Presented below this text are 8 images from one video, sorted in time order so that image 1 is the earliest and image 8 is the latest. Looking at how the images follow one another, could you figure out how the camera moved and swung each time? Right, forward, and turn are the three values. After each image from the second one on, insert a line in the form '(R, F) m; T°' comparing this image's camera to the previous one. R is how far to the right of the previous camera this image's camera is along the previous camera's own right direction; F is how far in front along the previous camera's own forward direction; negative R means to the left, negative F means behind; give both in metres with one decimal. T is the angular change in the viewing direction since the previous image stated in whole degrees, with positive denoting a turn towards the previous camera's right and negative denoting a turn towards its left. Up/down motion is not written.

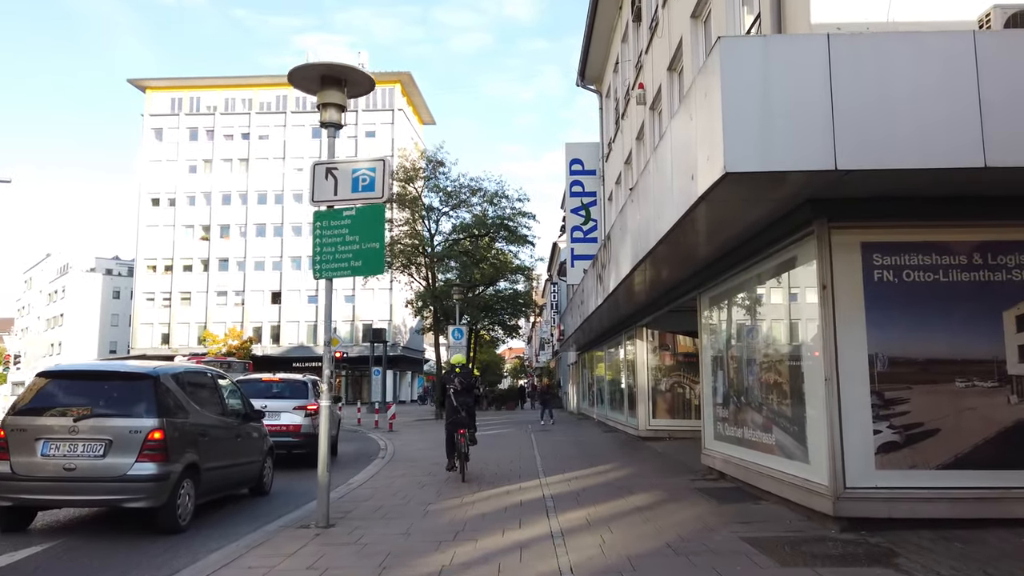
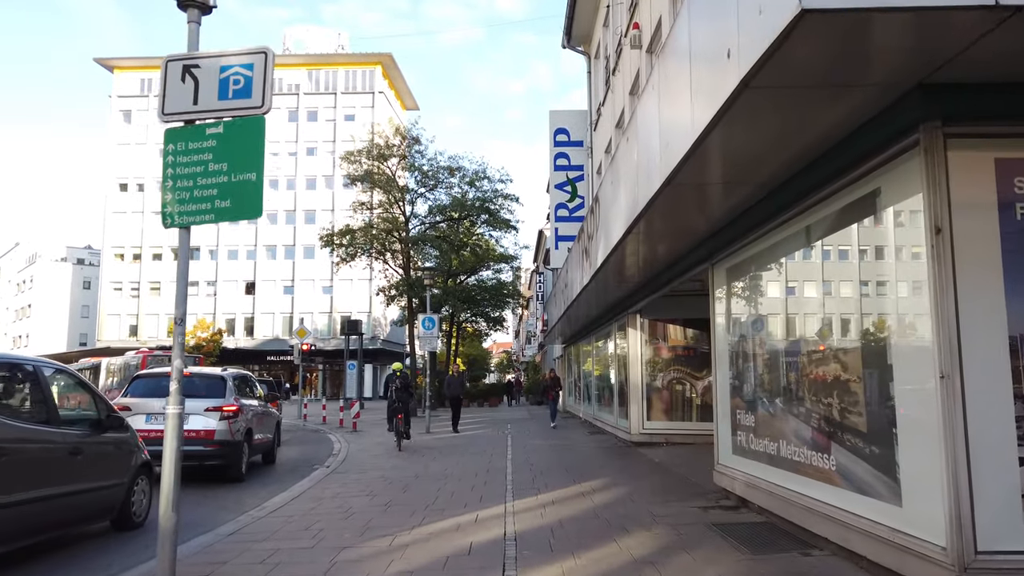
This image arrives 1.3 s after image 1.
(+0.3, +2.5) m; +1°
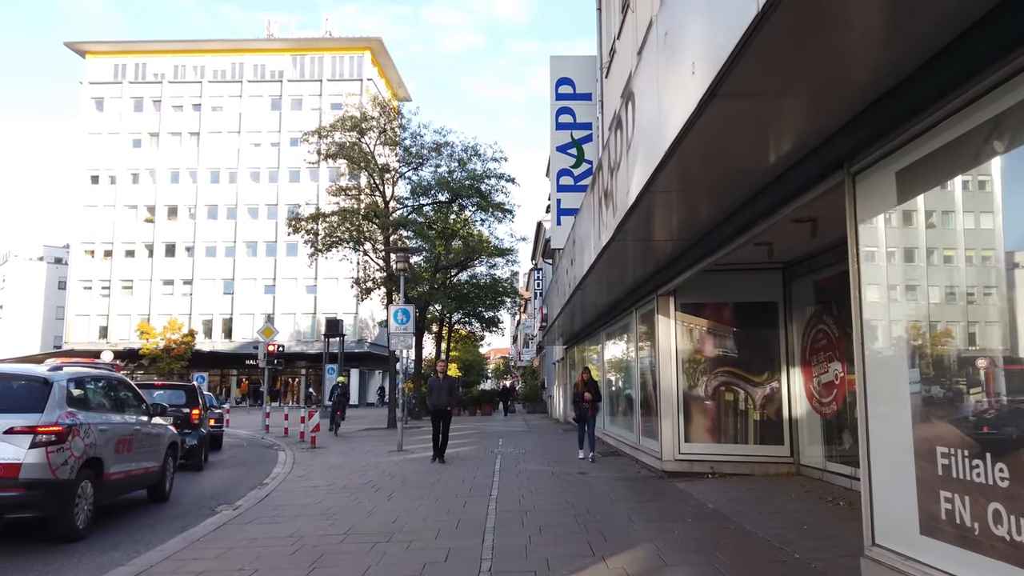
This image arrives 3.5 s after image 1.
(+0.2, +3.9) m; 0°
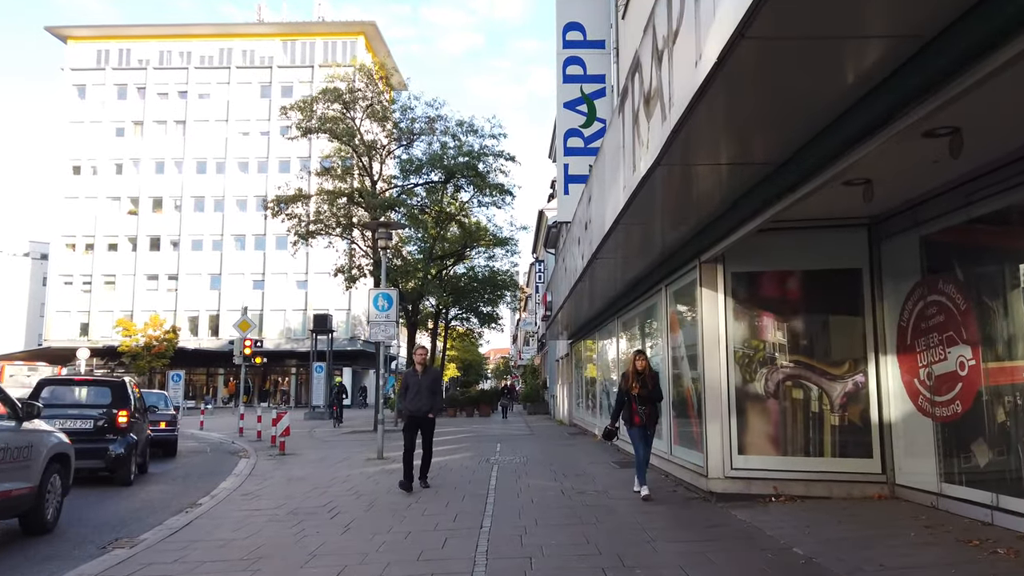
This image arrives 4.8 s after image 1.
(0.0, +2.5) m; 0°
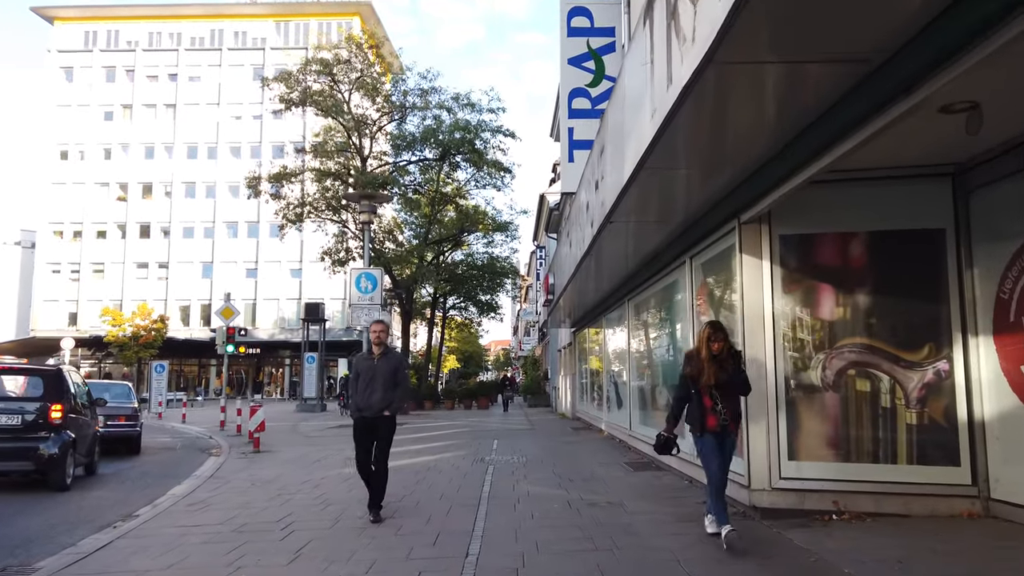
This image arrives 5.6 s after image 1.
(0.0, +1.6) m; 0°
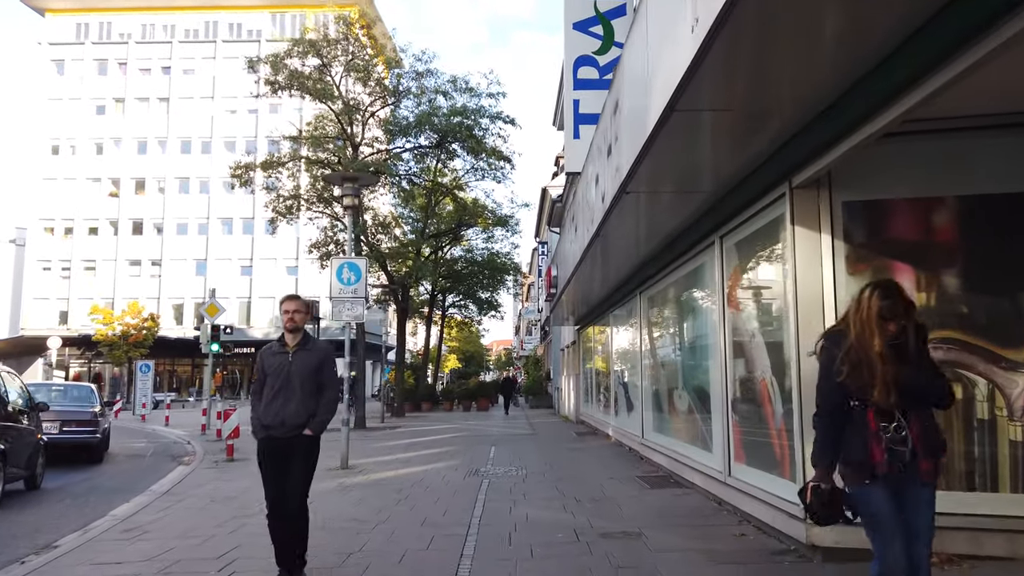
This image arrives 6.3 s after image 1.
(+0.1, +1.3) m; 0°
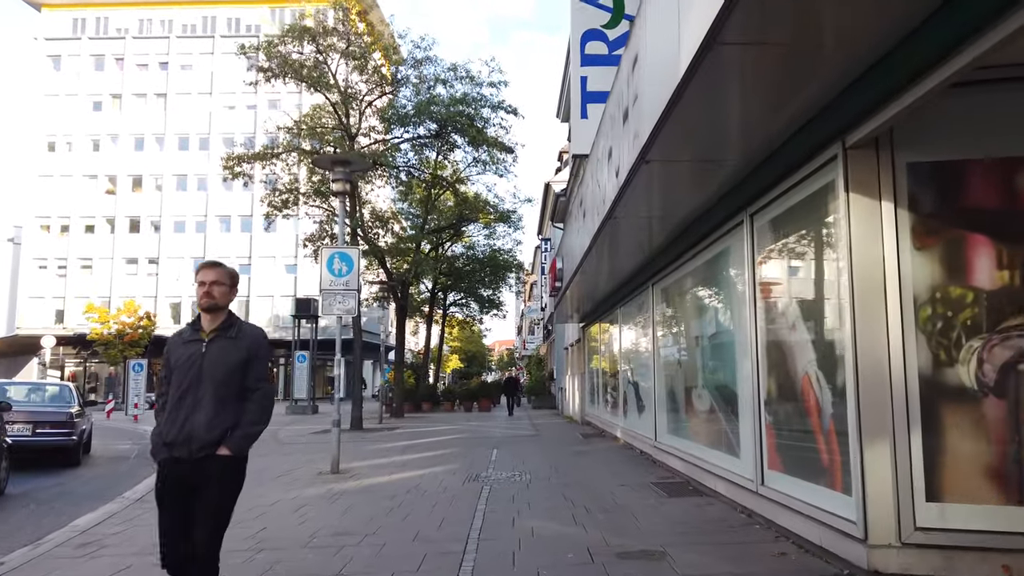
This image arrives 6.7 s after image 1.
(0.0, +0.8) m; 0°
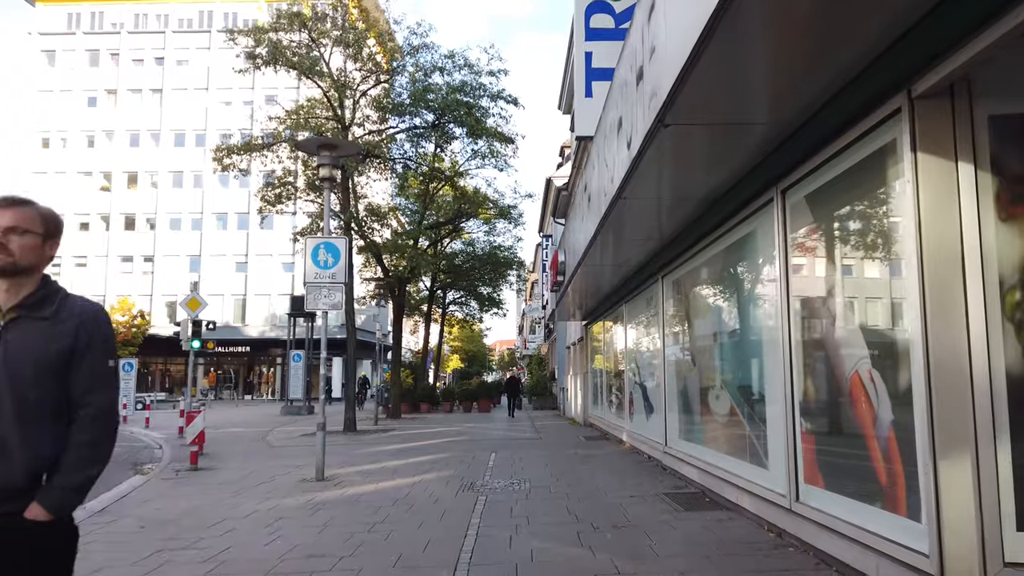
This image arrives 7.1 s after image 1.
(0.0, +0.8) m; 0°
